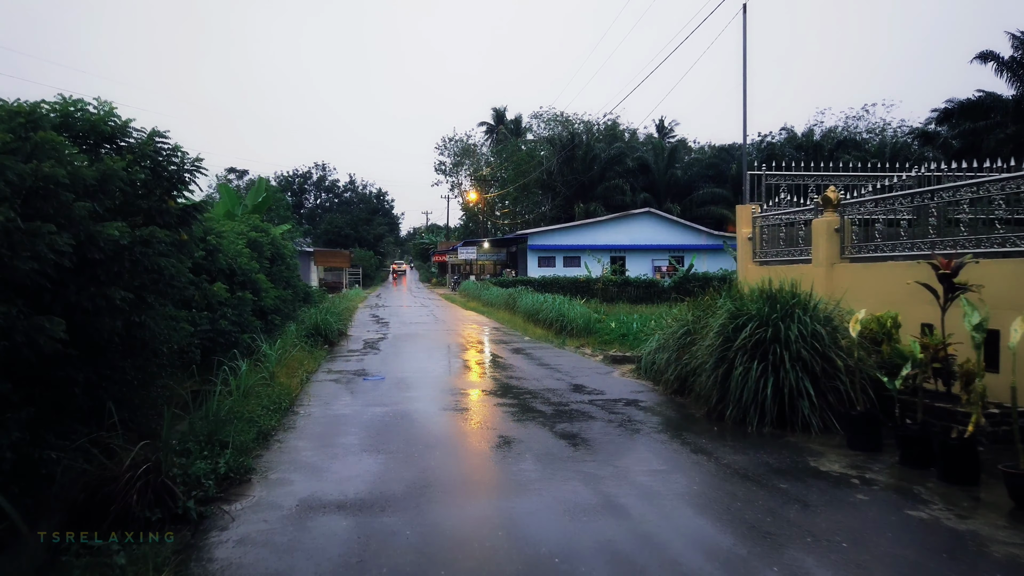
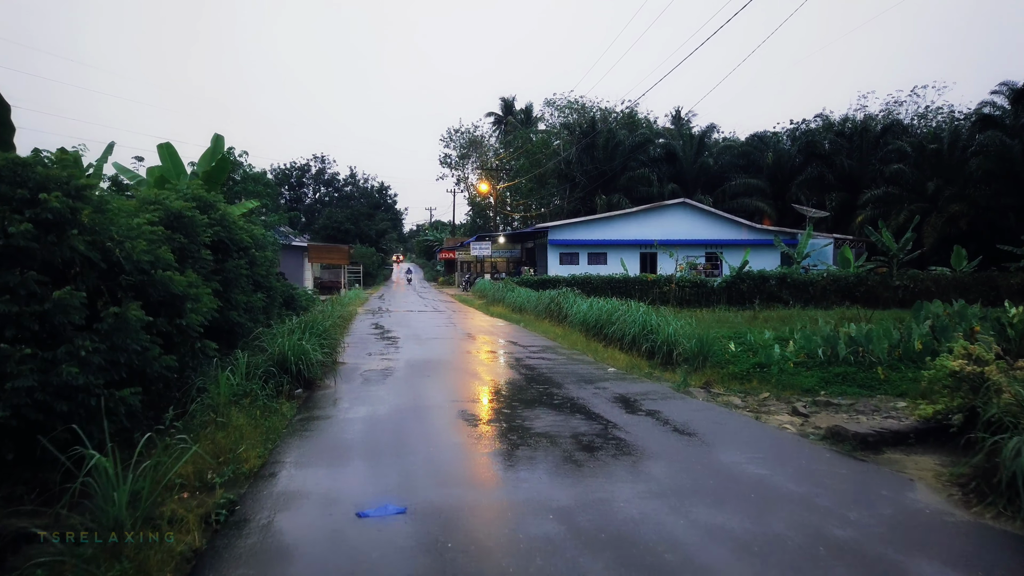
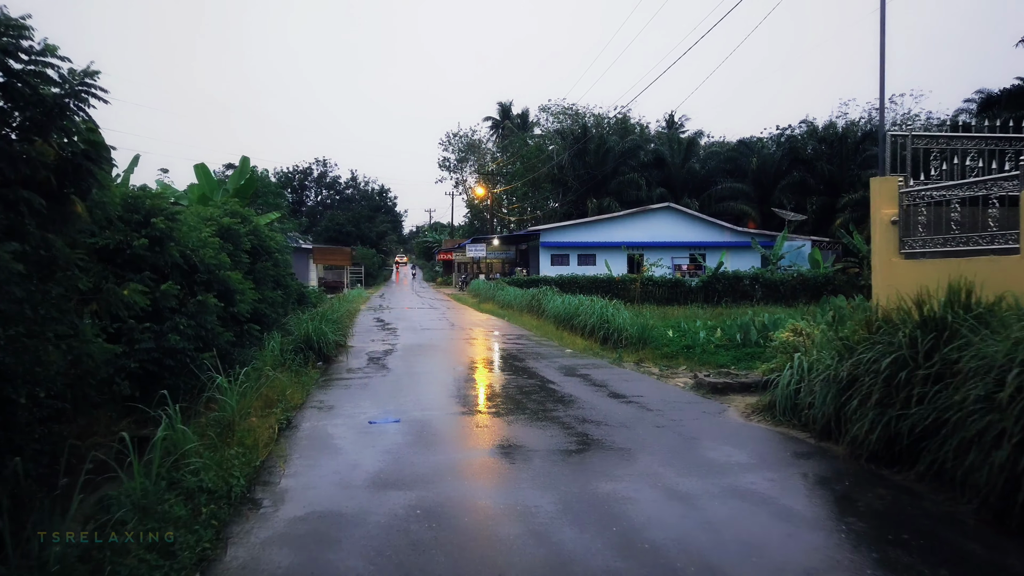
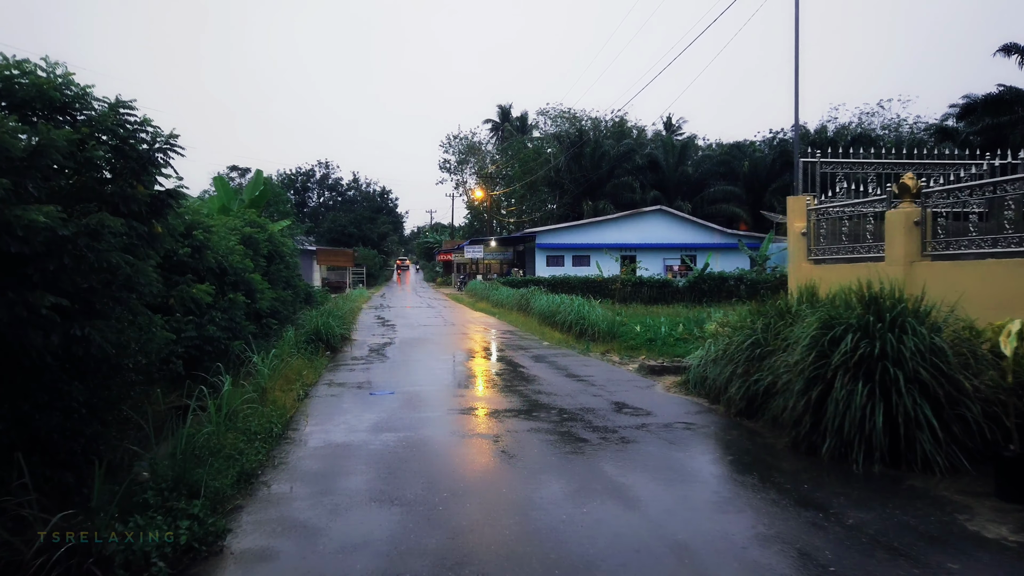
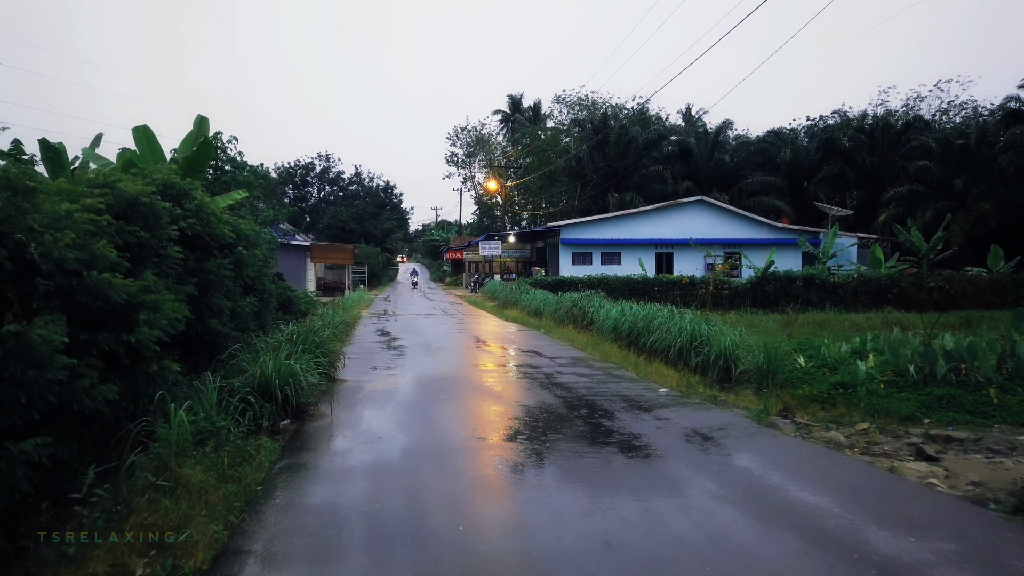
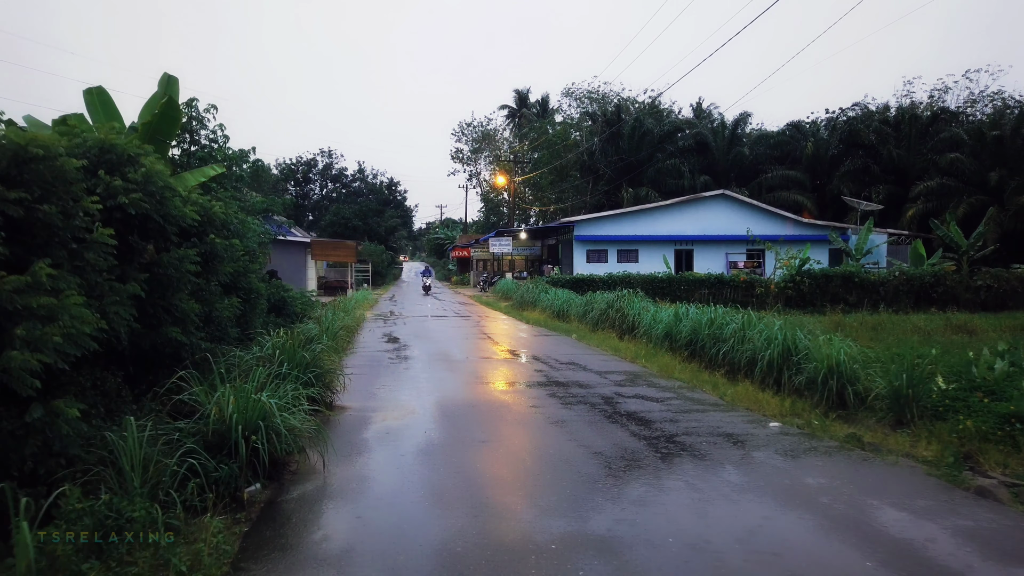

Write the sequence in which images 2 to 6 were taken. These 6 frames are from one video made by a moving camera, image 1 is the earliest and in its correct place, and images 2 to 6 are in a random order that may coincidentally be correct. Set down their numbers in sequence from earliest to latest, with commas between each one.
4, 3, 2, 5, 6
